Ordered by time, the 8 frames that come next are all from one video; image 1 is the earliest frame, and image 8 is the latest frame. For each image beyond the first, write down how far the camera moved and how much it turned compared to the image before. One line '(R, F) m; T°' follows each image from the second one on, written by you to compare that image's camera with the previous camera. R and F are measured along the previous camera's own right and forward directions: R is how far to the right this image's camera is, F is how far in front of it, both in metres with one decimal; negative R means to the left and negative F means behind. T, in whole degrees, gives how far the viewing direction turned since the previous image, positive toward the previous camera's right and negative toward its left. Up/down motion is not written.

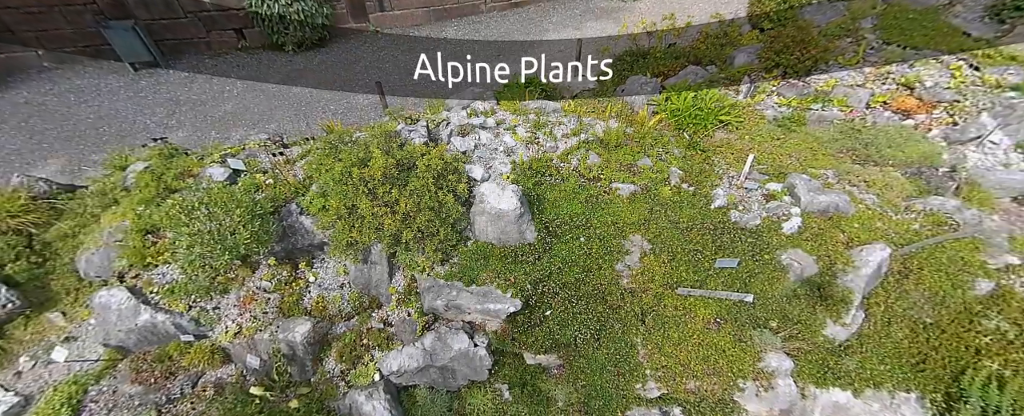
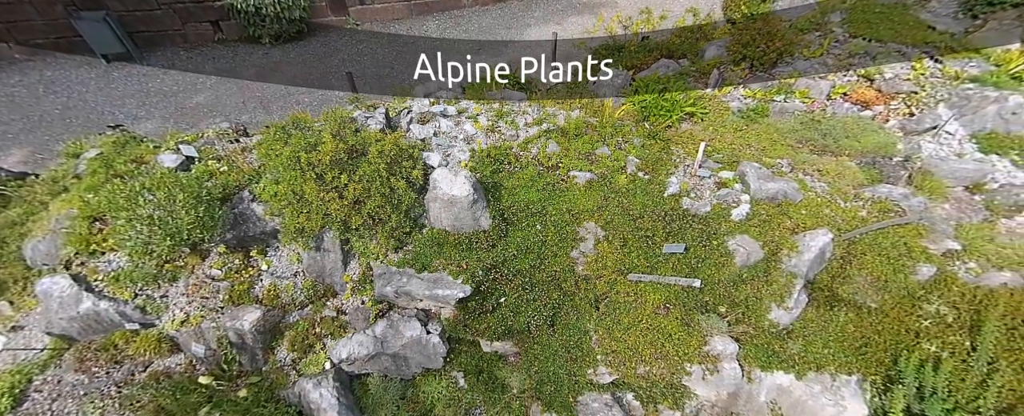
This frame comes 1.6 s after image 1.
(+0.5, 0.0) m; +1°
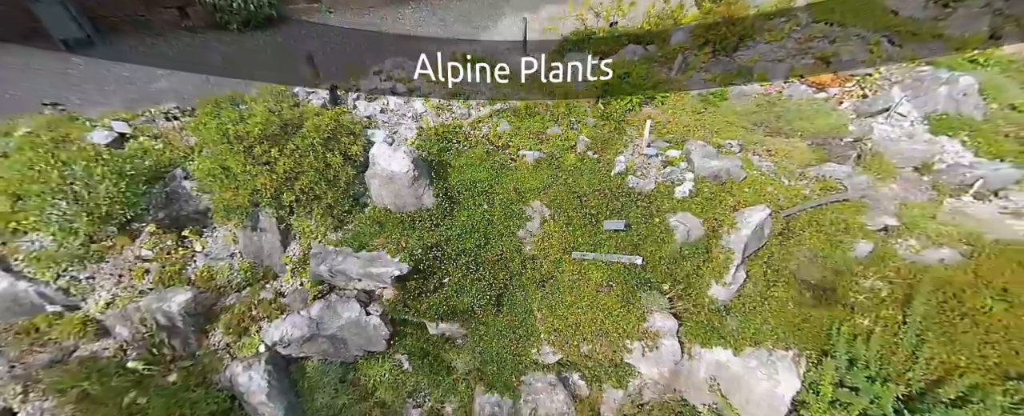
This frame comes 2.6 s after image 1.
(+0.5, +0.1) m; +1°
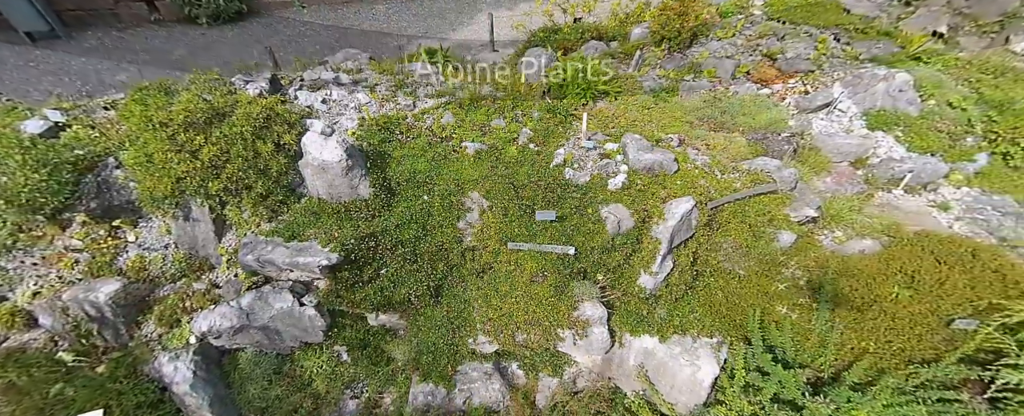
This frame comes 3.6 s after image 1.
(+0.6, 0.0) m; +1°
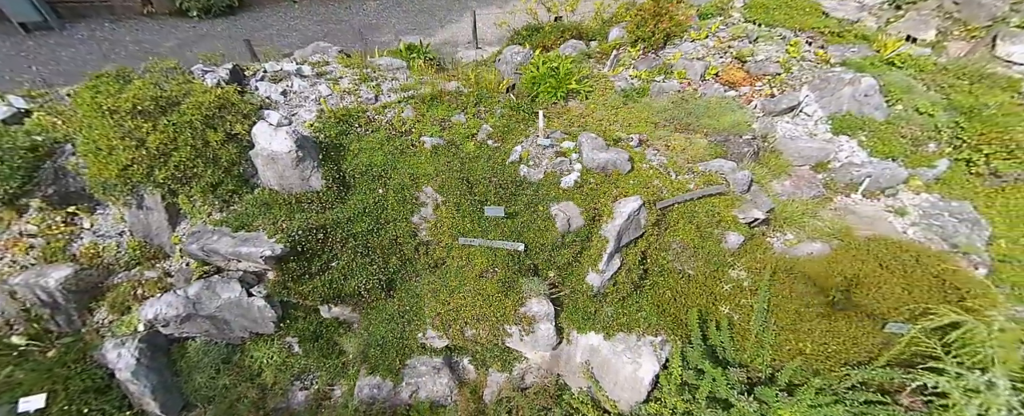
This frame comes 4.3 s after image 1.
(+0.5, 0.0) m; 0°
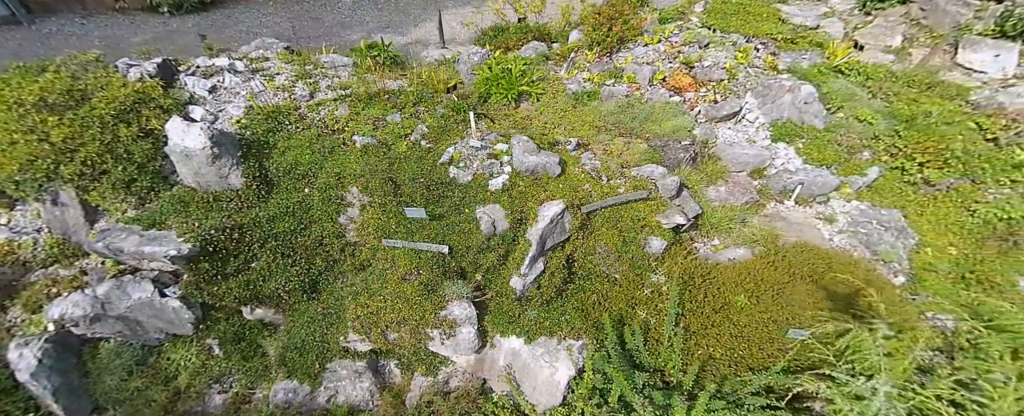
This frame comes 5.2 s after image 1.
(+0.7, 0.0) m; +1°
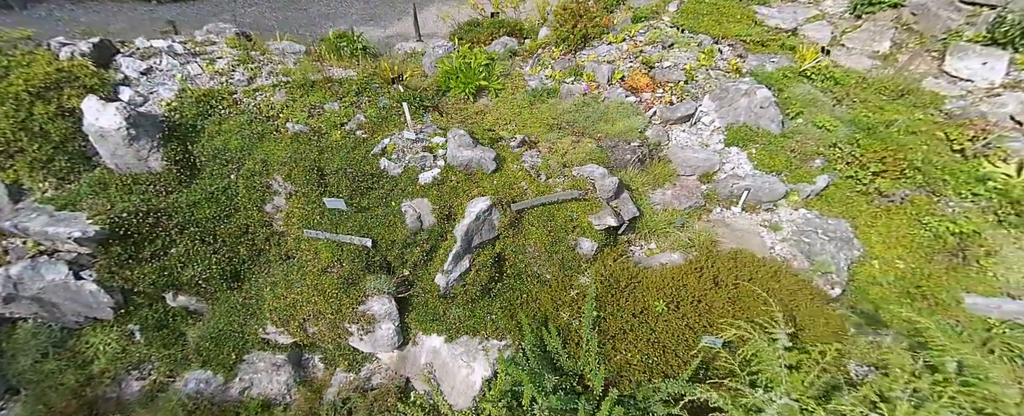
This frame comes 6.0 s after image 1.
(+0.8, +0.1) m; 0°
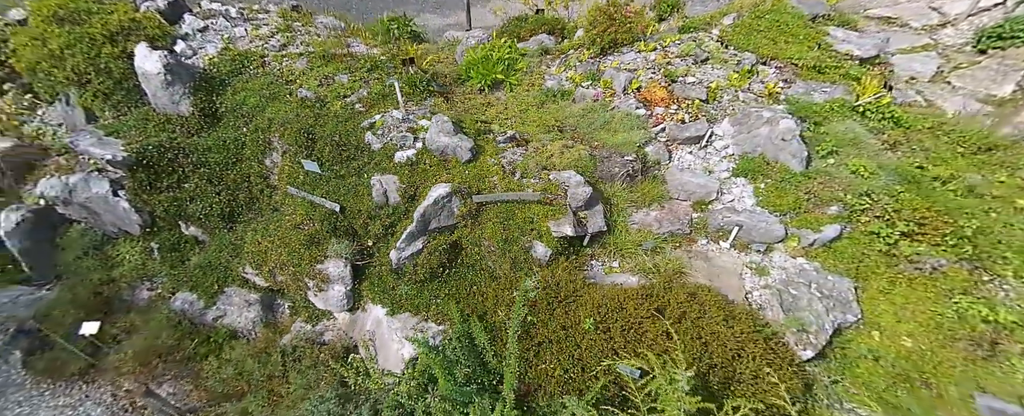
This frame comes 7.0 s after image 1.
(+1.0, +0.1) m; -9°
